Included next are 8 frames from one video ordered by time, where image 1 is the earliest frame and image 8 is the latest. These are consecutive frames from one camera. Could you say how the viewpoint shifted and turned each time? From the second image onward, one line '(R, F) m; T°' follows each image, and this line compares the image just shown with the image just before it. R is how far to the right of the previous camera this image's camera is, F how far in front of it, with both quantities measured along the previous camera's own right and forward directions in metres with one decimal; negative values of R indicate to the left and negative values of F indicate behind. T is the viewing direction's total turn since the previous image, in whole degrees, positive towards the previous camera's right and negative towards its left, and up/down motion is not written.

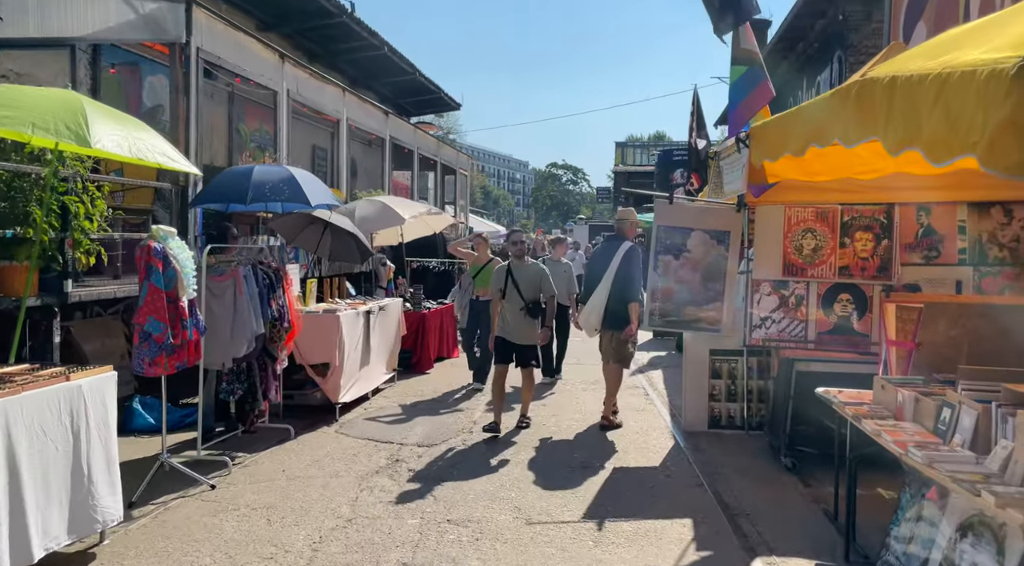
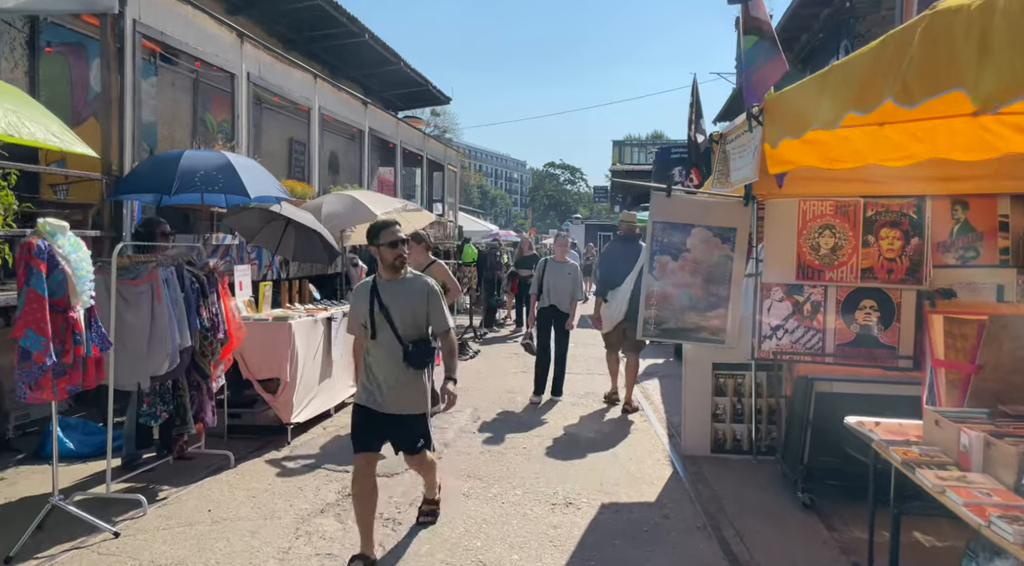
(+0.2, +0.8) m; 0°
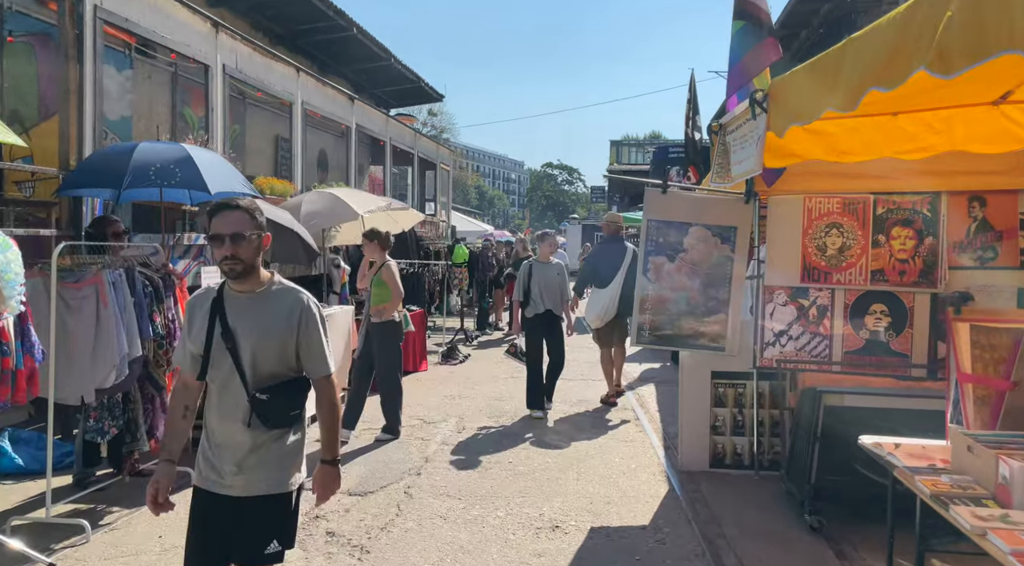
(+0.1, +0.4) m; 0°
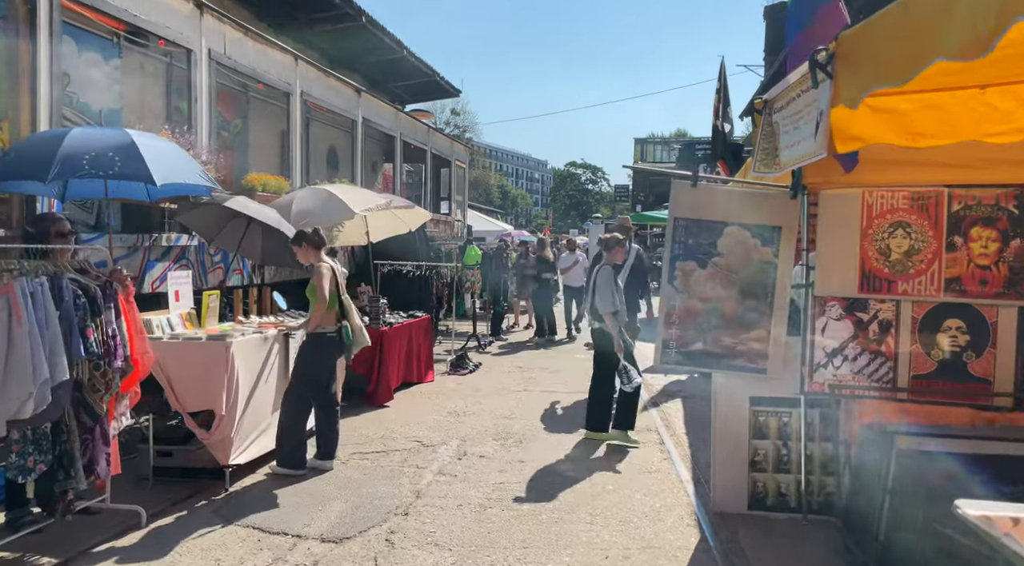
(+0.1, +0.7) m; -2°
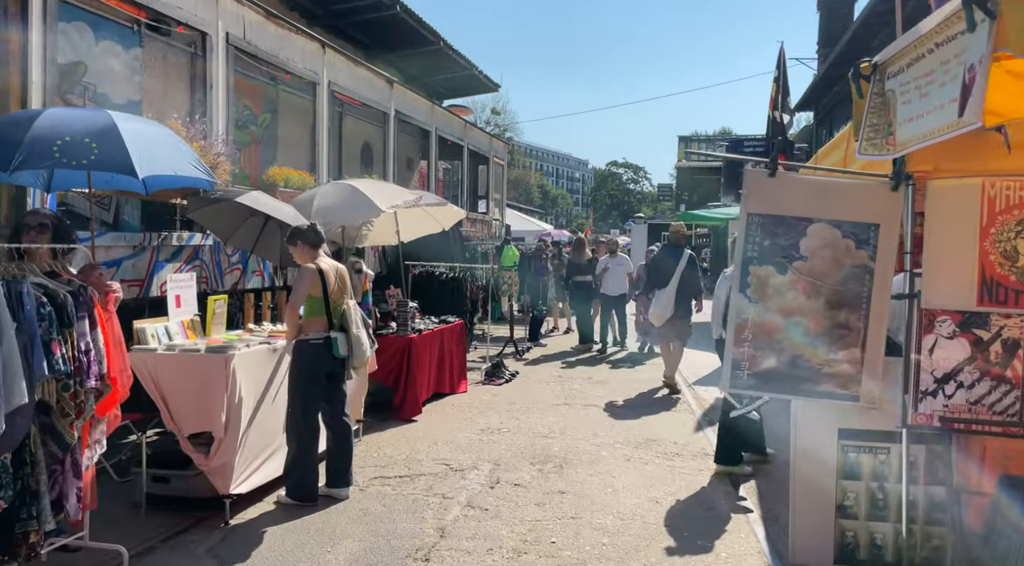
(0.0, +0.6) m; -3°
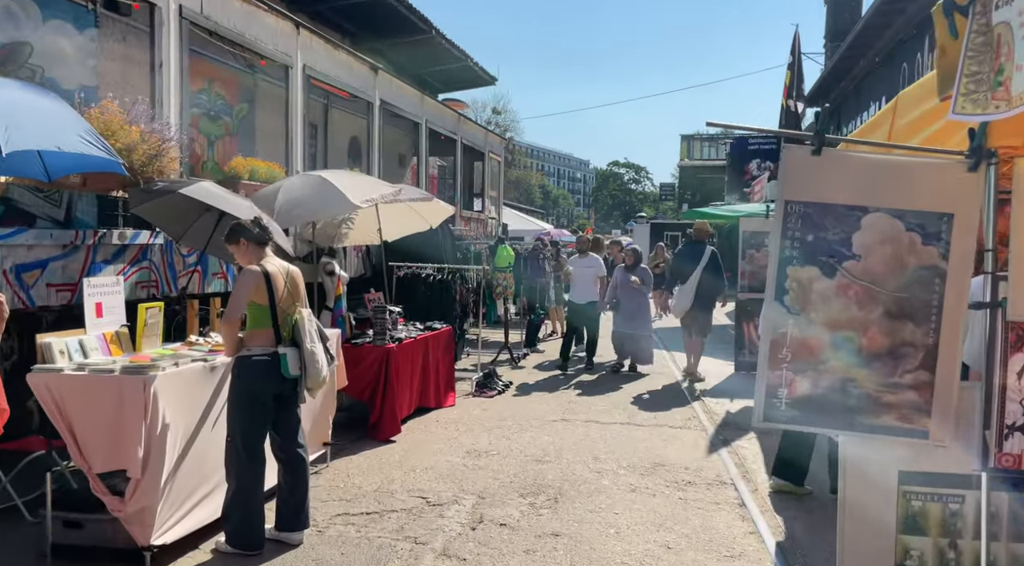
(+0.1, +0.7) m; 0°
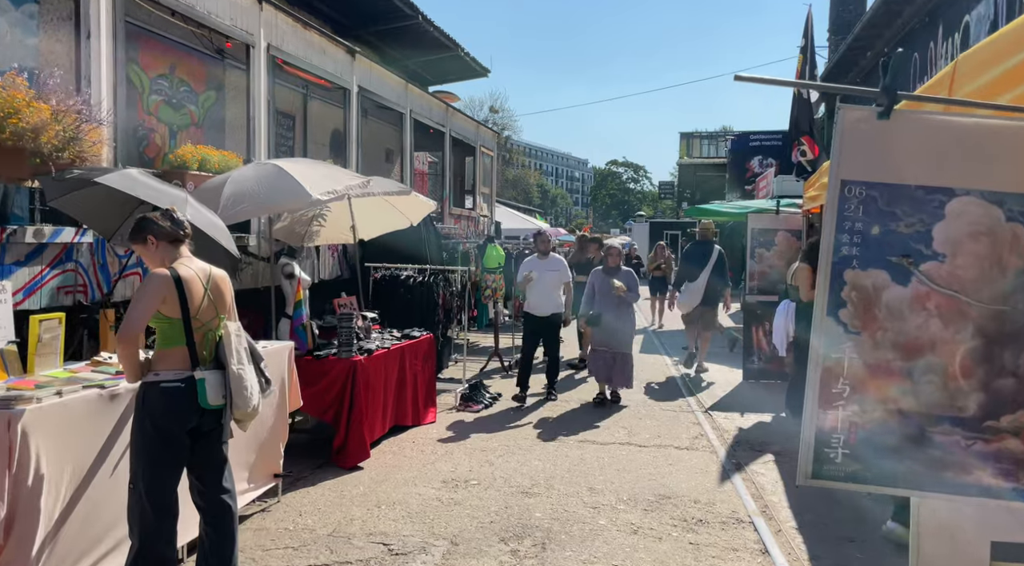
(+0.1, +0.7) m; 0°
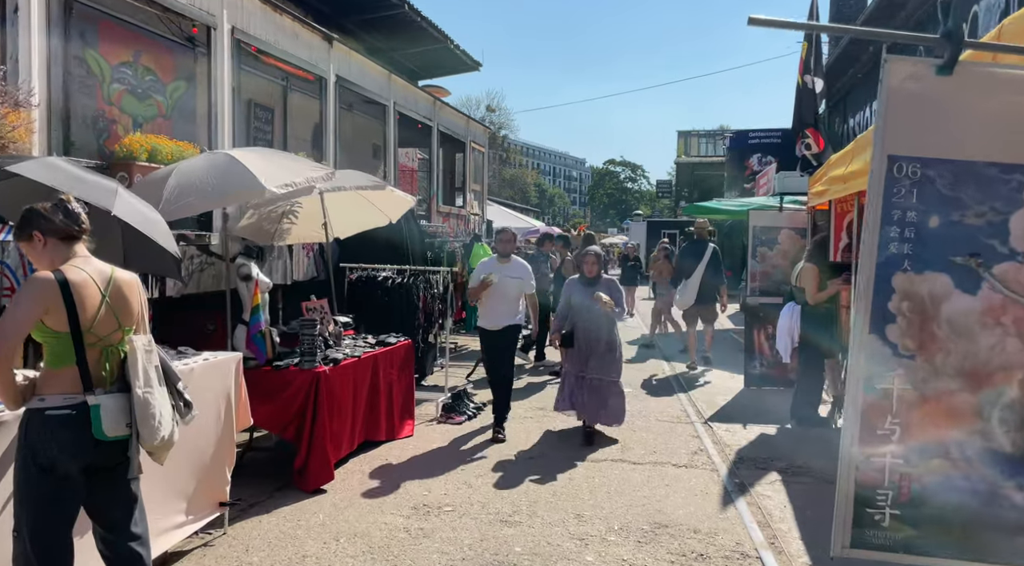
(+0.1, +0.5) m; 0°
